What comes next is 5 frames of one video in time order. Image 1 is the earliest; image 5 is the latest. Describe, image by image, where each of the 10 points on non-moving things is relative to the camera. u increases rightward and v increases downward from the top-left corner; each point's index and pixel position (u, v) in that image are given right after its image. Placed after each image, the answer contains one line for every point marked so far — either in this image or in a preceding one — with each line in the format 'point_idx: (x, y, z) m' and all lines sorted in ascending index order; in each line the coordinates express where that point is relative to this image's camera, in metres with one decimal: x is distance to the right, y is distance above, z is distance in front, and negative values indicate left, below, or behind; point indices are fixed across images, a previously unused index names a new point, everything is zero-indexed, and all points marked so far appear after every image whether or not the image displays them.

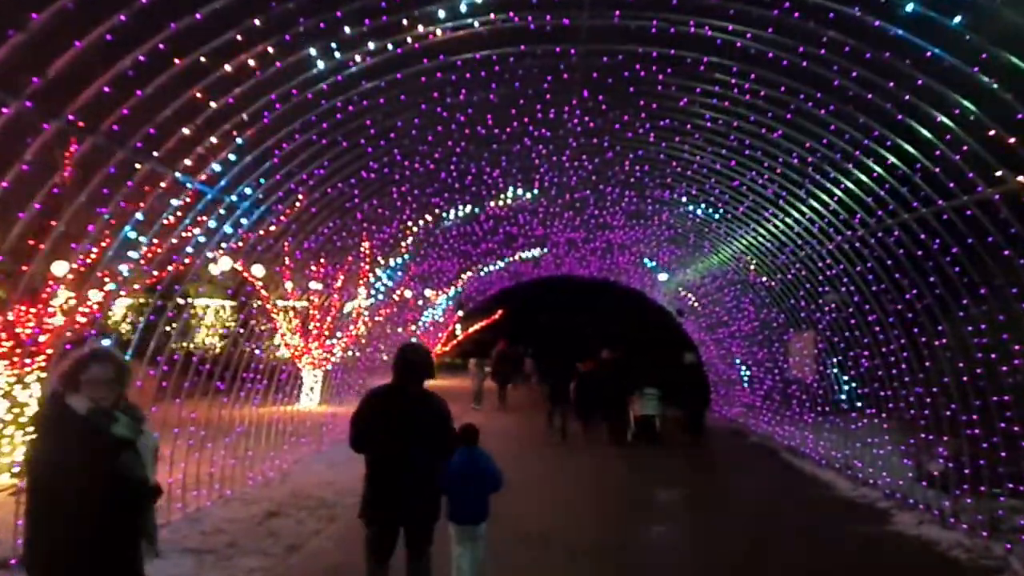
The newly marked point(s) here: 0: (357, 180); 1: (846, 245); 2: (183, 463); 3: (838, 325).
0: (-3.4, +2.4, +15.8) m
1: (+7.3, +0.9, +15.6) m
2: (-8.3, -4.4, +17.9) m
3: (+8.2, -0.9, +17.8) m
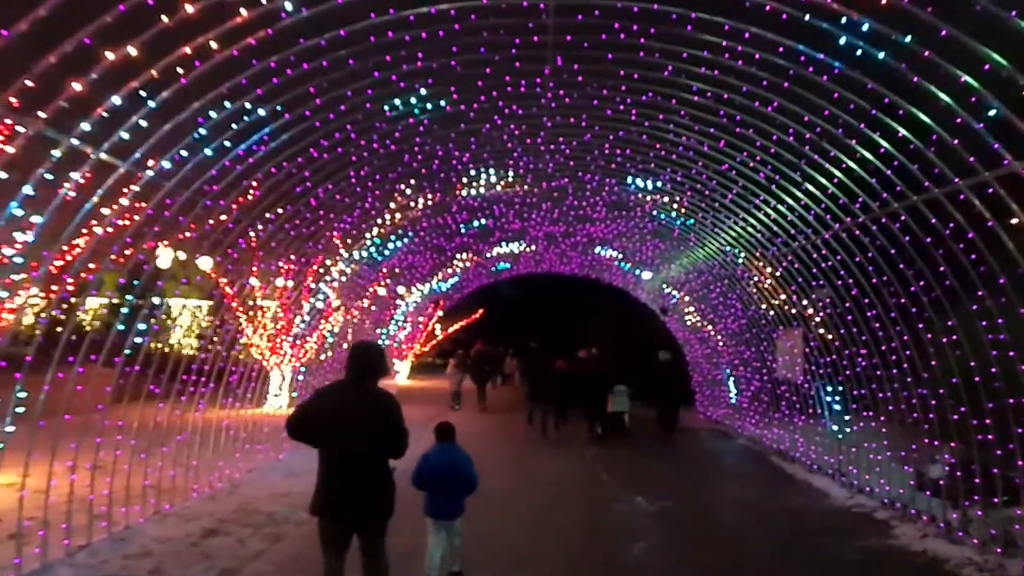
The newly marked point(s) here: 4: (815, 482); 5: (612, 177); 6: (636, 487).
0: (-4.1, +2.6, +14.2) m
1: (+6.7, +1.1, +14.3) m
2: (-9.0, -4.3, +16.3) m
3: (+7.5, -0.8, +16.5) m
4: (+8.0, -5.2, +18.9) m
5: (+2.7, +3.0, +19.3) m
6: (+3.3, -5.3, +19.0) m
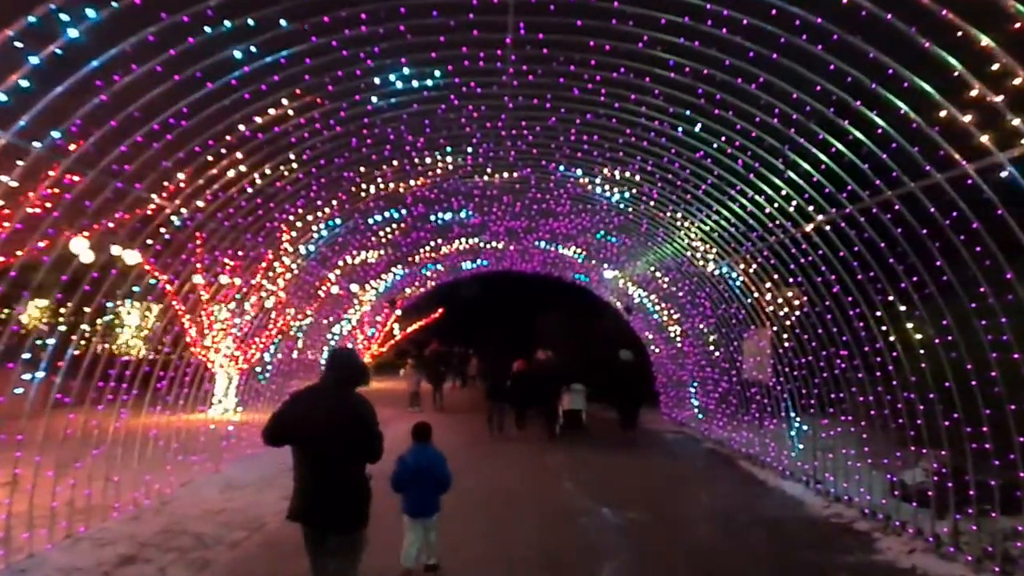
0: (-4.8, +2.7, +12.7) m
1: (+5.9, +1.1, +13.3) m
2: (-9.9, -4.2, +14.4) m
3: (+6.6, -0.7, +15.5) m
4: (+7.0, -5.1, +18.0) m
5: (+1.7, +3.1, +18.1) m
6: (+2.3, -5.2, +17.8) m
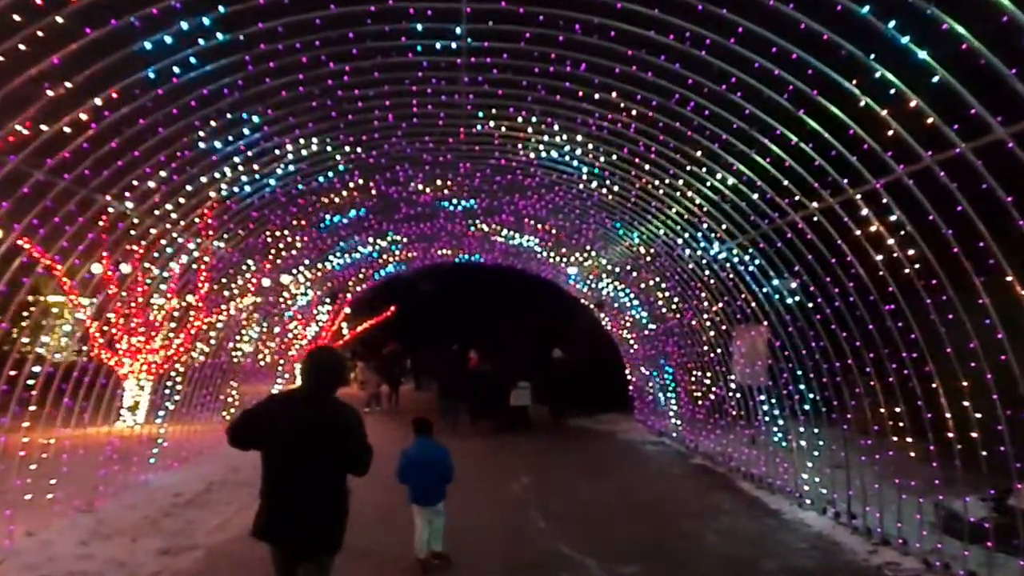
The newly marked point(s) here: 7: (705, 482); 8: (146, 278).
0: (-5.3, +3.0, +8.3) m
1: (+5.4, +1.4, +9.6) m
2: (-10.5, -3.9, +9.8) m
3: (+5.9, -0.4, +11.8) m
4: (+6.1, -4.8, +14.3) m
5: (+0.8, +3.4, +14.1) m
6: (+1.5, -4.9, +13.8) m
7: (+5.1, -5.2, +18.9) m
8: (-8.5, +0.6, +15.4) m
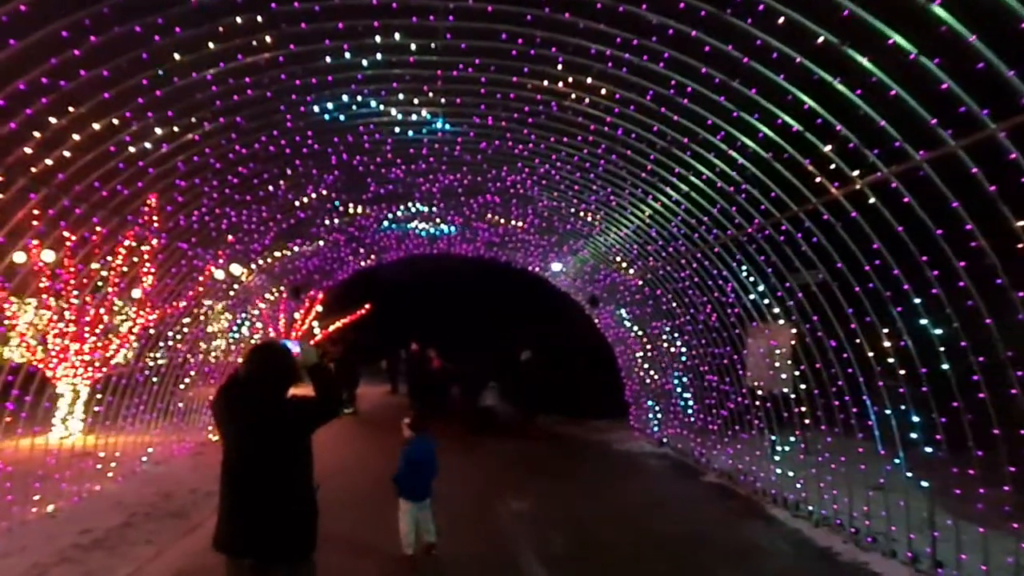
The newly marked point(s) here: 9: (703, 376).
0: (-5.3, +3.2, +4.9) m
1: (+5.4, +1.6, +6.5) m
2: (-10.5, -3.6, +6.2) m
3: (+5.8, -0.2, +8.8) m
4: (+6.0, -4.6, +11.2) m
5: (+0.8, +3.6, +10.9) m
6: (+1.4, -4.7, +10.6) m
7: (+4.9, -4.9, +15.8) m
8: (-8.7, +0.8, +11.9) m
9: (+5.4, -2.5, +19.8) m
